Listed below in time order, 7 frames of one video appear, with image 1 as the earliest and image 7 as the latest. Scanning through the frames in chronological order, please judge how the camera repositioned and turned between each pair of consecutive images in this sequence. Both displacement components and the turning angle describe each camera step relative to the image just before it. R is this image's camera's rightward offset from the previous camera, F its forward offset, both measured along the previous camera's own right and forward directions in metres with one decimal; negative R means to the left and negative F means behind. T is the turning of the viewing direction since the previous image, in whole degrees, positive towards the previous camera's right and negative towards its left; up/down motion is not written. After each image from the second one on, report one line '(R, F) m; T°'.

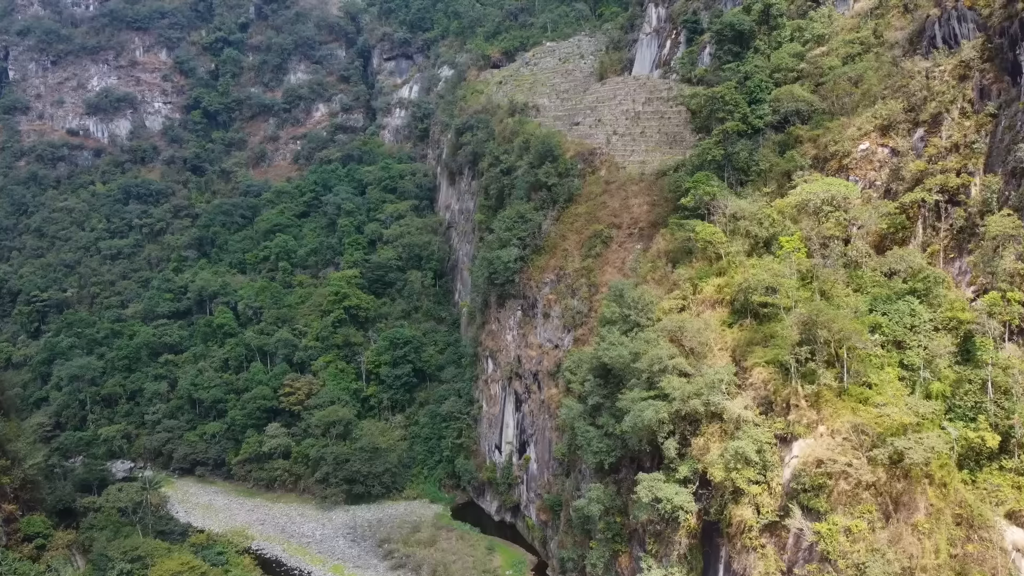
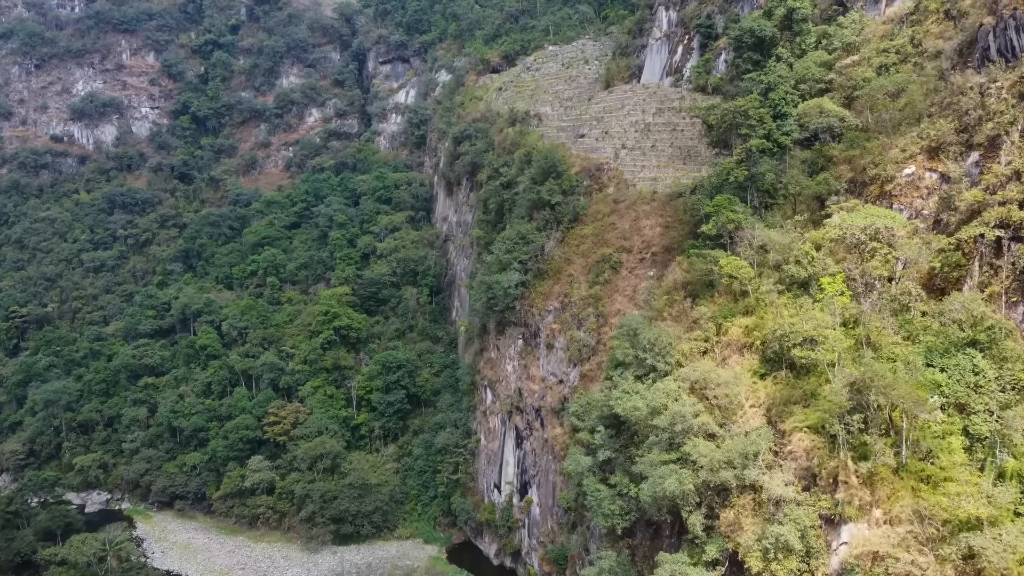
(0.0, +2.2) m; 0°
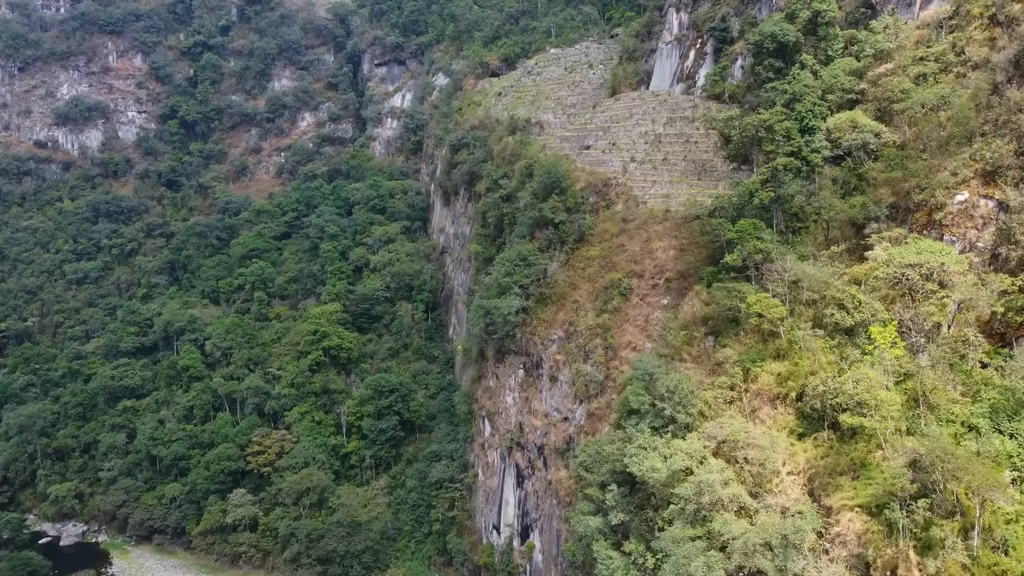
(0.0, +2.1) m; 0°
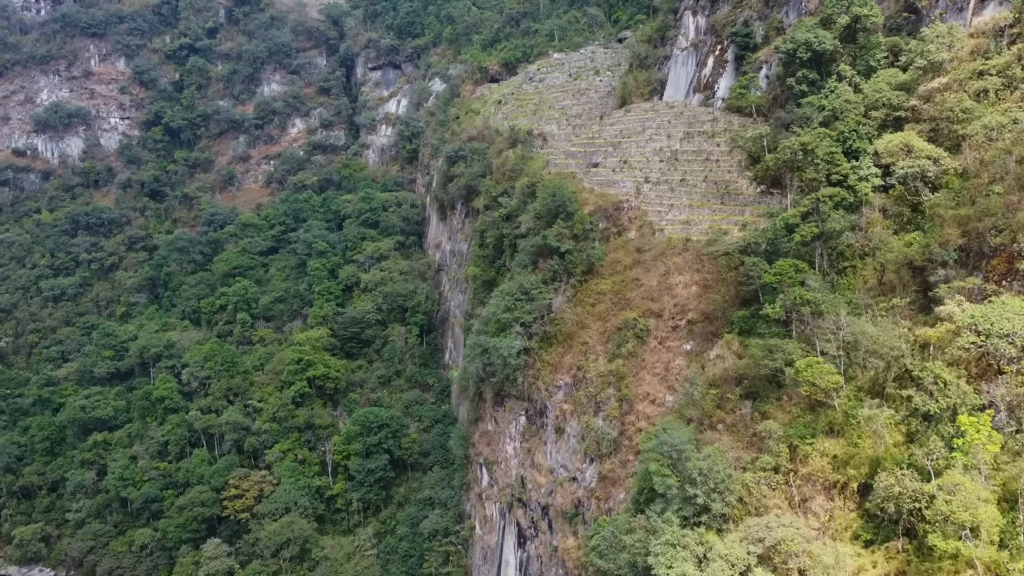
(0.0, +2.6) m; 0°
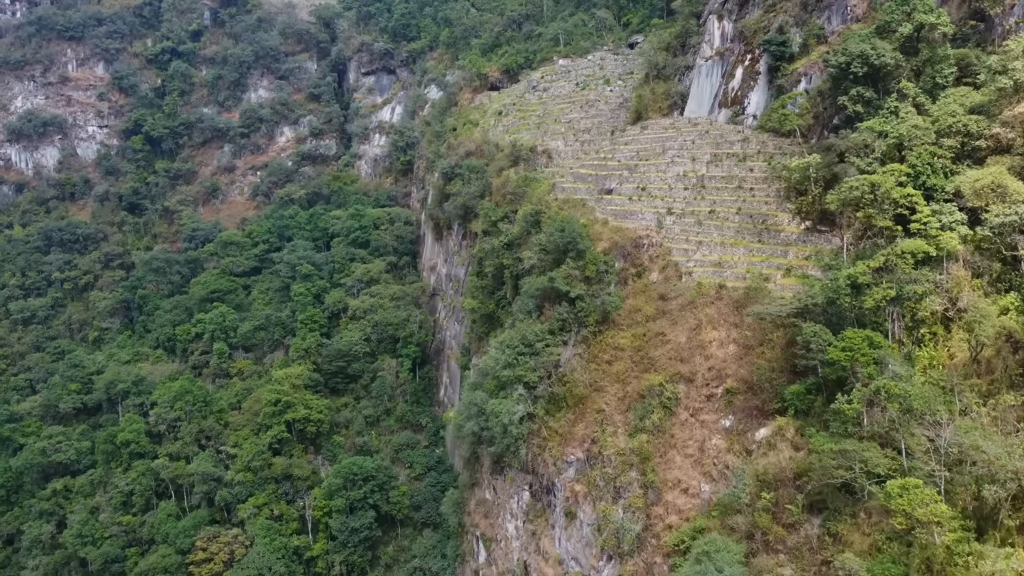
(0.0, +3.2) m; 0°
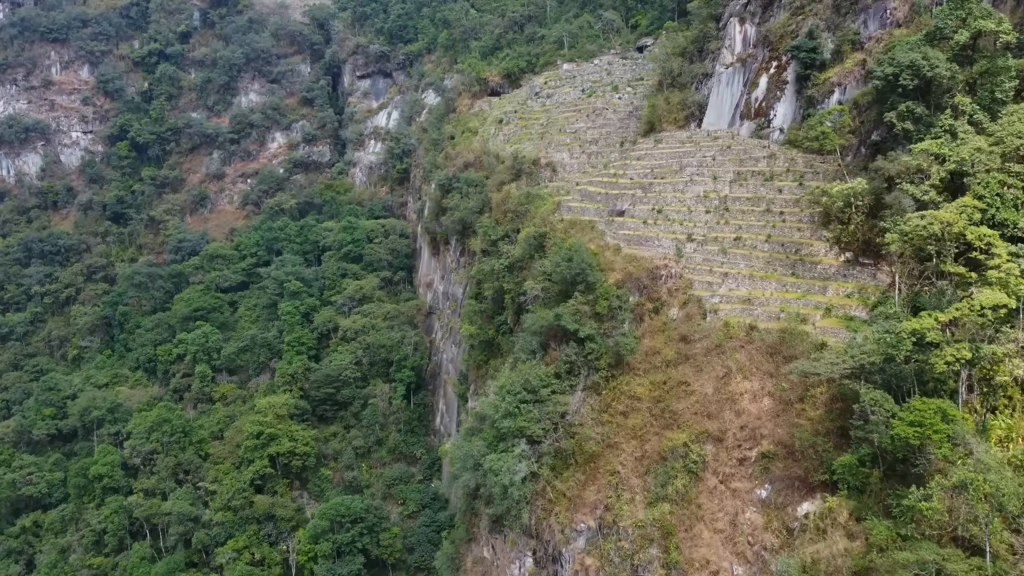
(0.0, +2.1) m; 0°
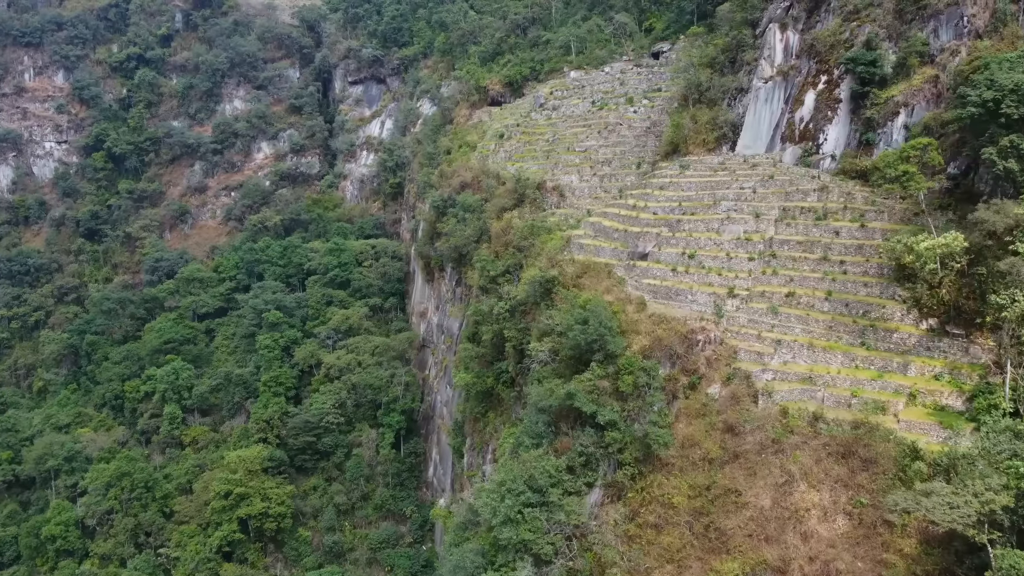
(0.0, +3.2) m; 0°
